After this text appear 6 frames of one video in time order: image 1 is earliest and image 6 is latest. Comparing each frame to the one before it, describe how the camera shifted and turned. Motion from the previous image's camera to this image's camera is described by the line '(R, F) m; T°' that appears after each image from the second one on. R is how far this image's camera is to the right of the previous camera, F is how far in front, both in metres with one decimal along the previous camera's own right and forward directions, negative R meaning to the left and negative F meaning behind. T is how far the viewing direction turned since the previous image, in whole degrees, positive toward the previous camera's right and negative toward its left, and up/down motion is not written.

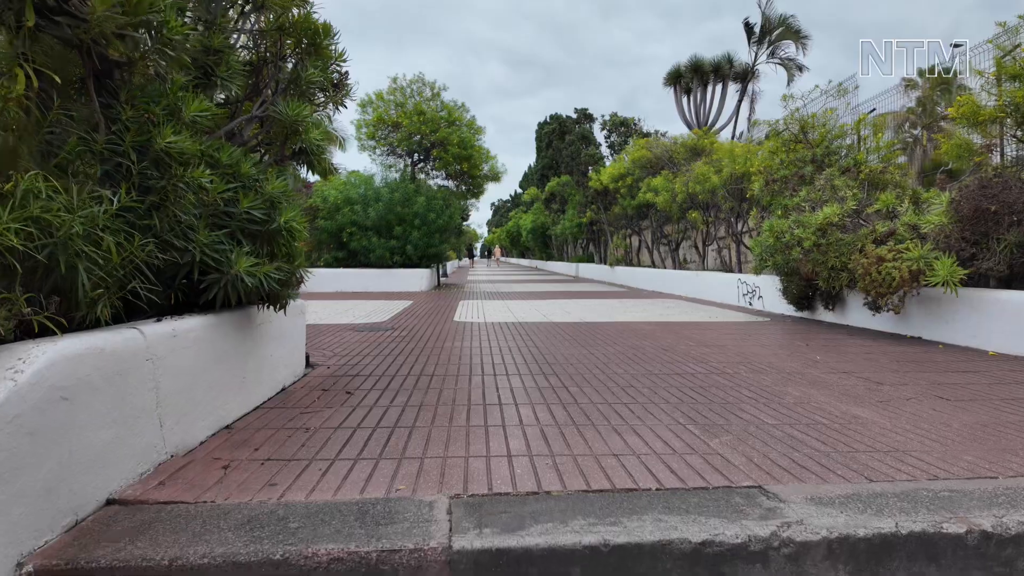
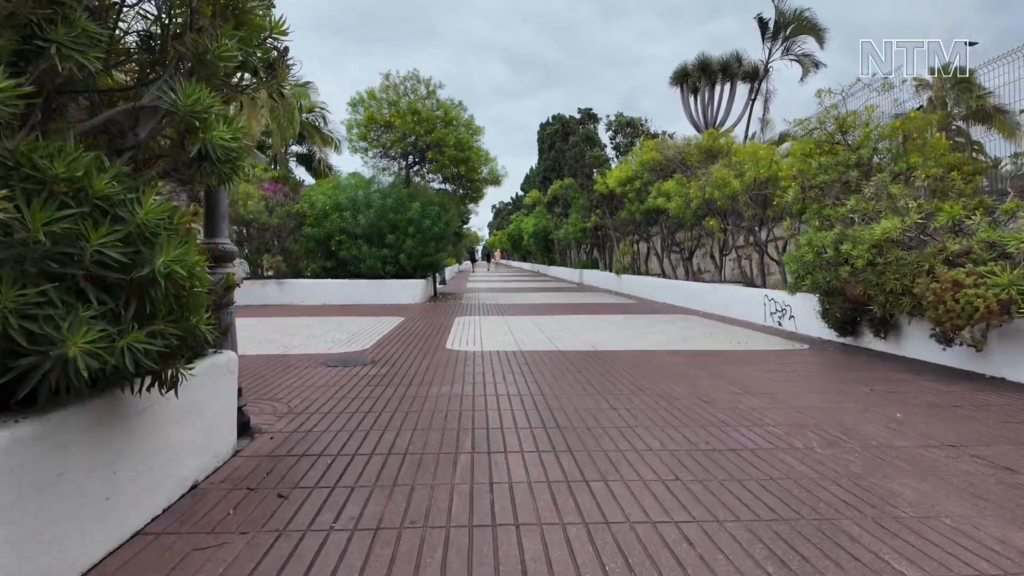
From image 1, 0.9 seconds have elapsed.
(0.0, +1.1) m; 0°
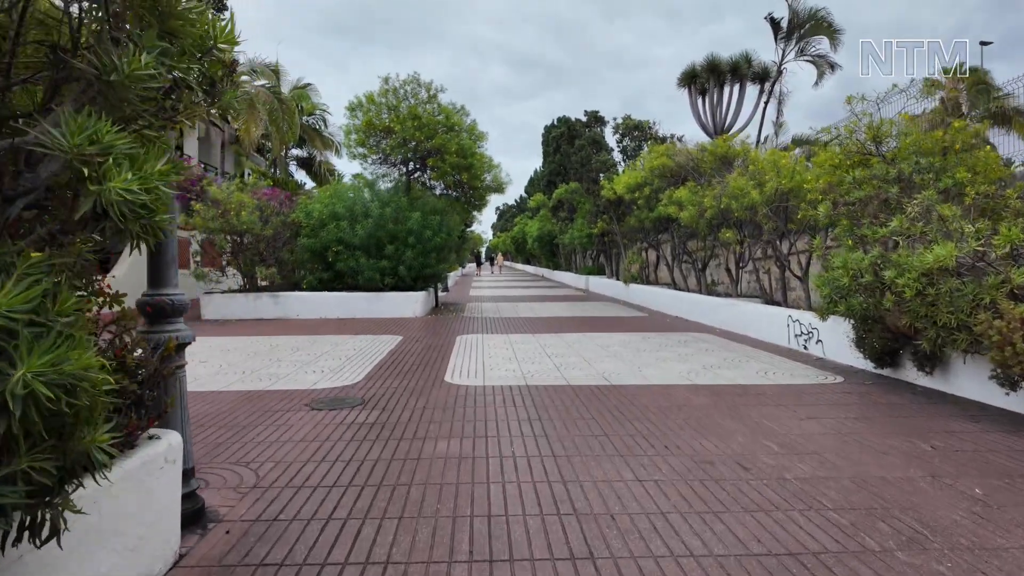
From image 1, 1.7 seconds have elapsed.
(0.0, +0.7) m; 0°
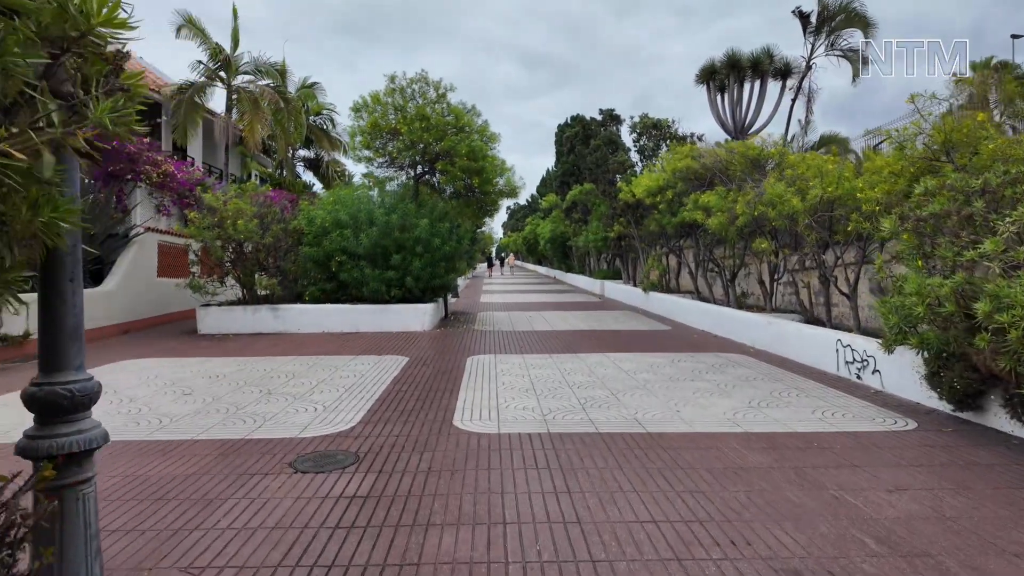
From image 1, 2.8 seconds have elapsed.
(-0.1, +0.9) m; -1°
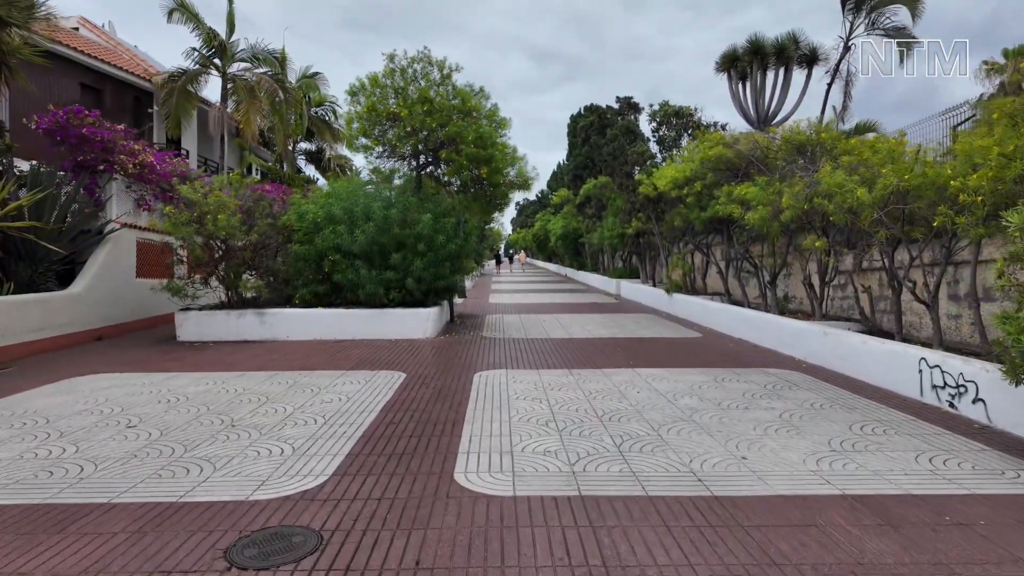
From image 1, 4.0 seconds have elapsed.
(-0.1, +1.4) m; -1°
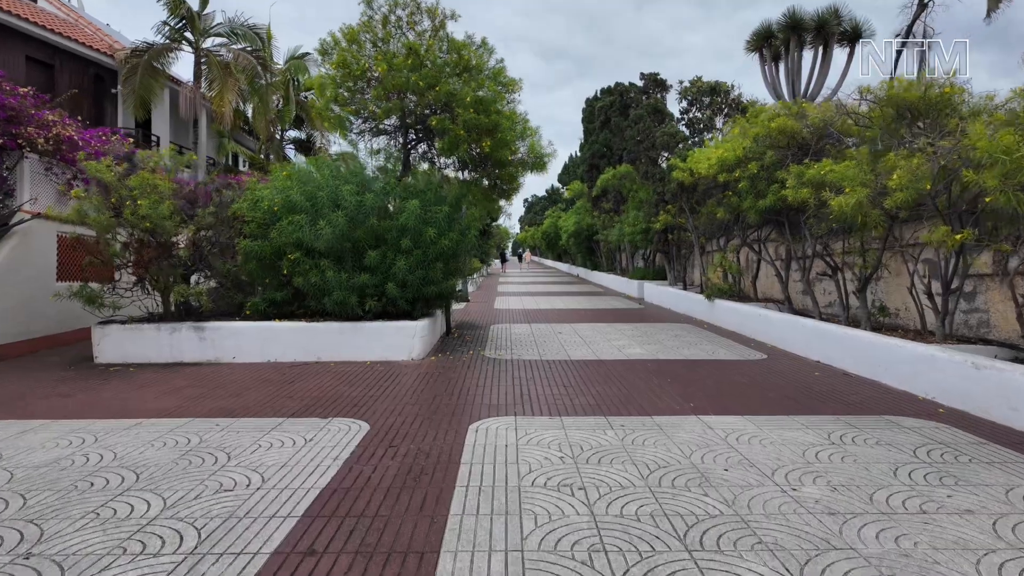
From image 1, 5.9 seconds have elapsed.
(0.0, +2.8) m; -1°
